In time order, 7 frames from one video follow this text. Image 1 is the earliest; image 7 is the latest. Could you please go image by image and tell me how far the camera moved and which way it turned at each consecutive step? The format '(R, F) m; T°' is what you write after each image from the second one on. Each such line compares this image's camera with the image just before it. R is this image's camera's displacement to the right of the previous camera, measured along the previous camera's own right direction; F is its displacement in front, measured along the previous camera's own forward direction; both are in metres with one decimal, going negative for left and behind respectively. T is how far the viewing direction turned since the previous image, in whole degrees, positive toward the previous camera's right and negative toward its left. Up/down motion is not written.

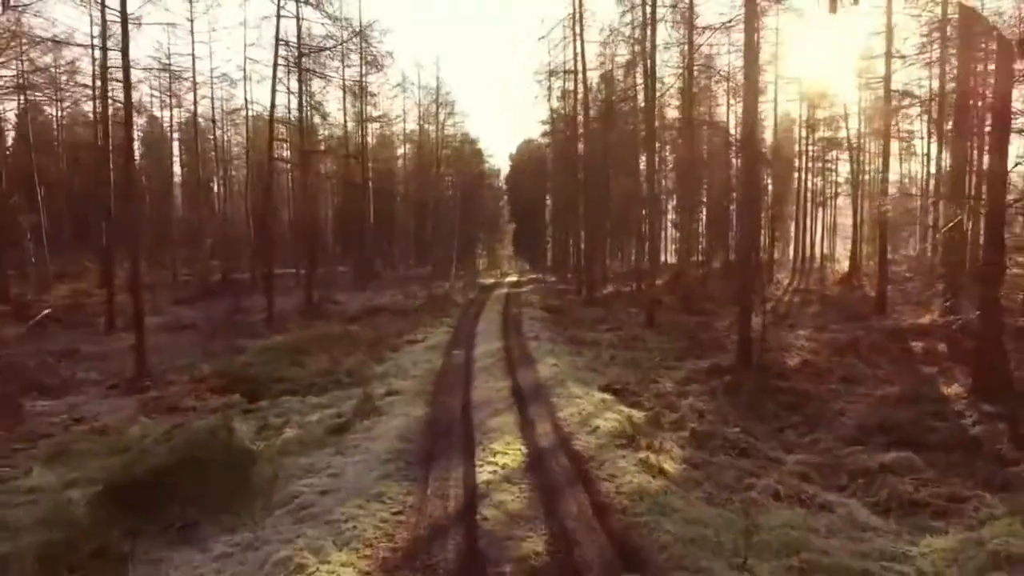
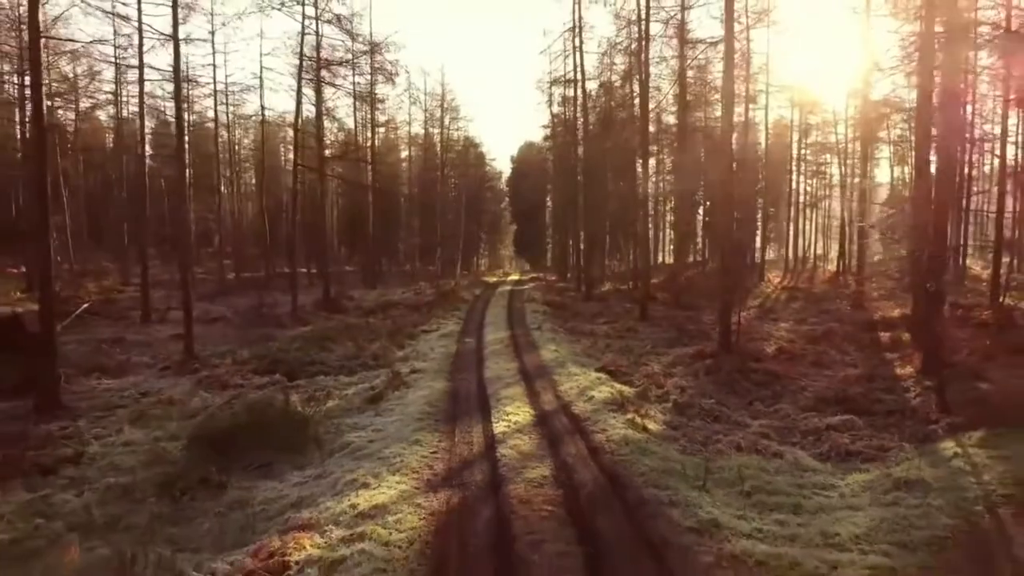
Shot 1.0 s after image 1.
(-0.1, -1.7) m; 0°
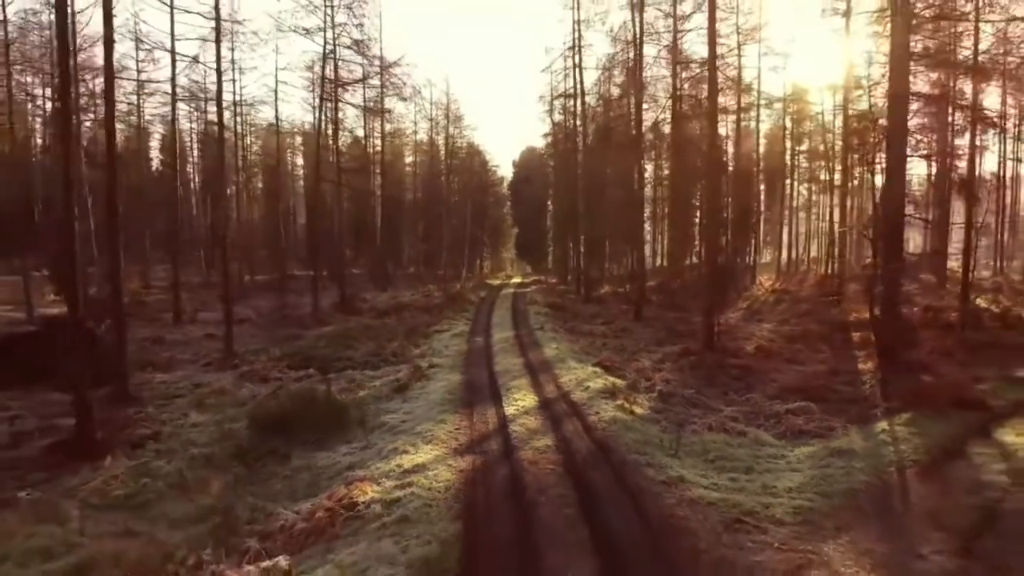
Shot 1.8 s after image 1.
(-0.1, -1.8) m; 0°
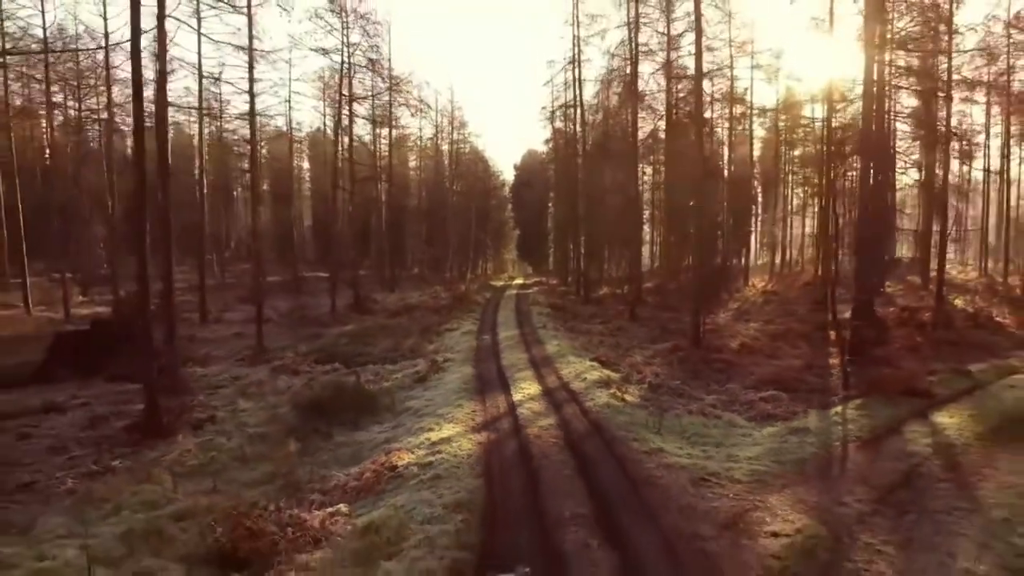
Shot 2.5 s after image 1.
(-0.1, -1.7) m; 0°
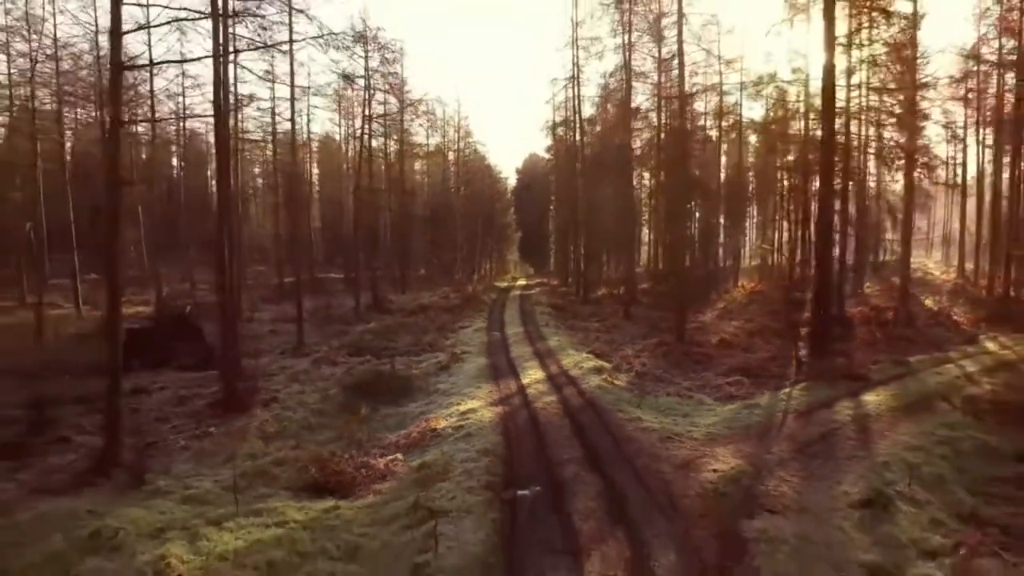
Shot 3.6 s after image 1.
(-0.2, -2.8) m; 0°
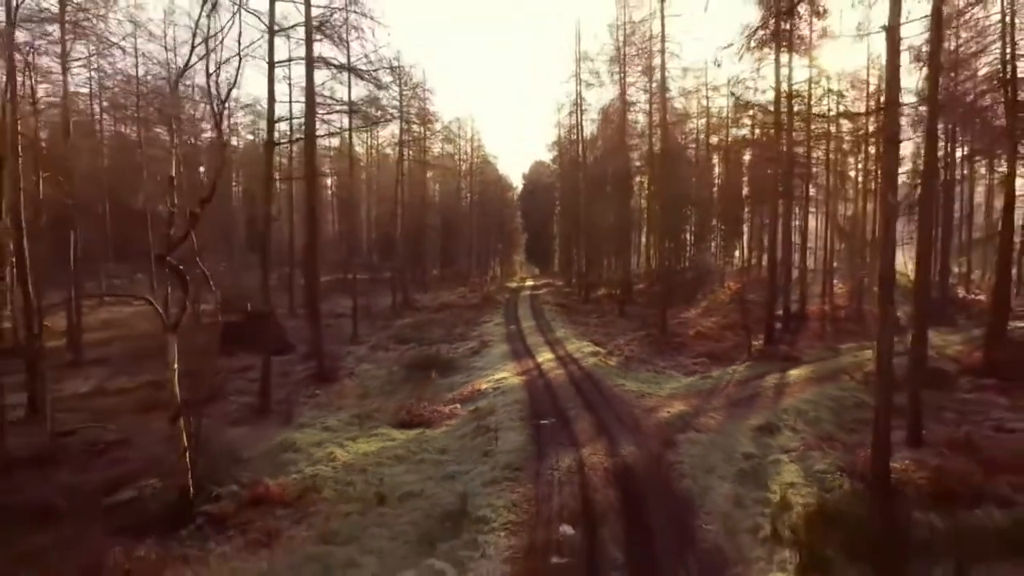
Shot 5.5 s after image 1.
(-0.4, -5.1) m; 0°
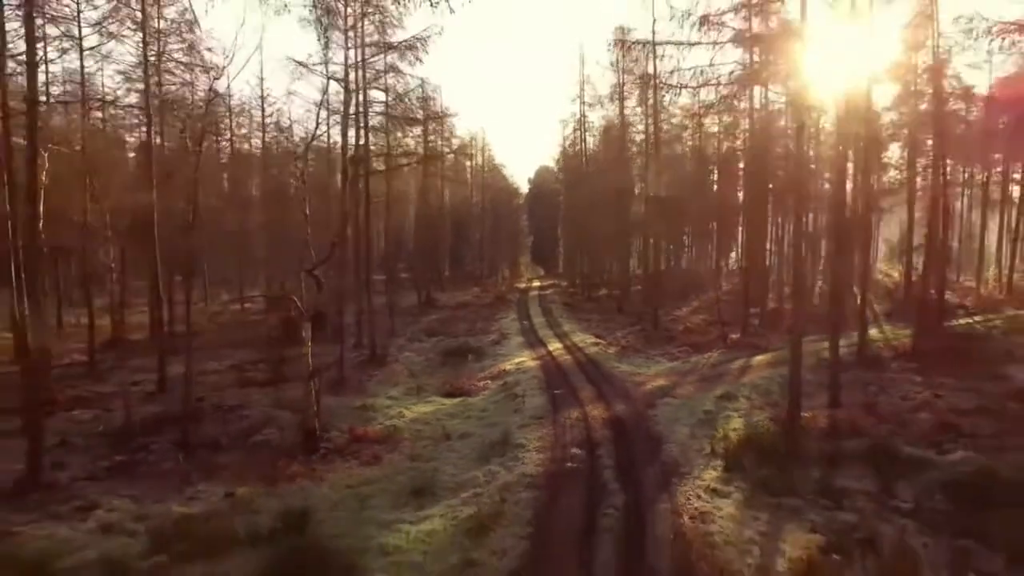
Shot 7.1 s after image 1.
(-0.5, -4.5) m; 0°
